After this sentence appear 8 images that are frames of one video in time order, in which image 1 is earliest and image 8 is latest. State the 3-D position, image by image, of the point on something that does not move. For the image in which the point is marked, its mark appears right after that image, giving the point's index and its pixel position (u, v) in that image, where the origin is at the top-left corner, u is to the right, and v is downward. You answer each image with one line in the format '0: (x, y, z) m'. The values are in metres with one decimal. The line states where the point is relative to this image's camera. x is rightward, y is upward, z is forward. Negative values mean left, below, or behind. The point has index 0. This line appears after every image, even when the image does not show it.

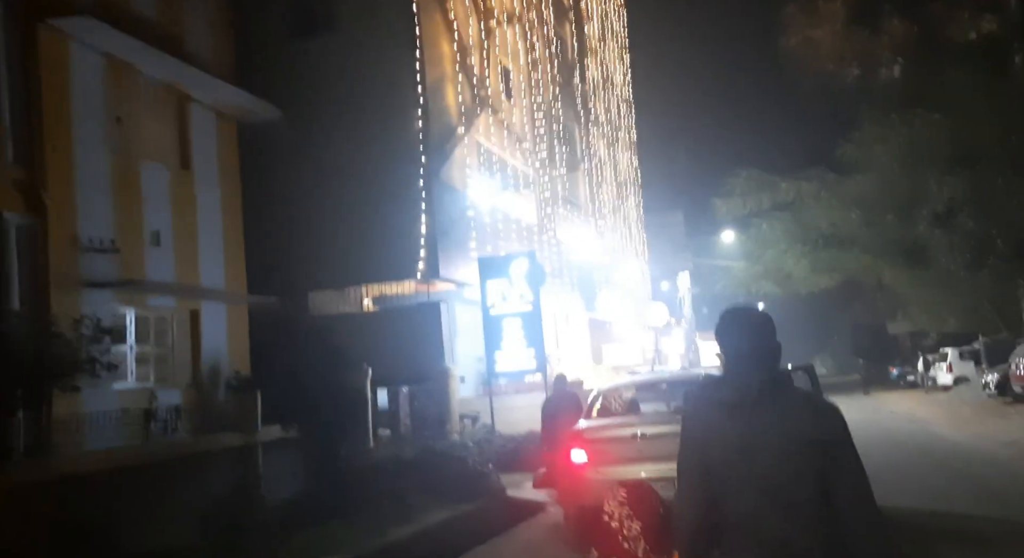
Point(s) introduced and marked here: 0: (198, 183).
0: (-4.7, +1.5, +16.0) m
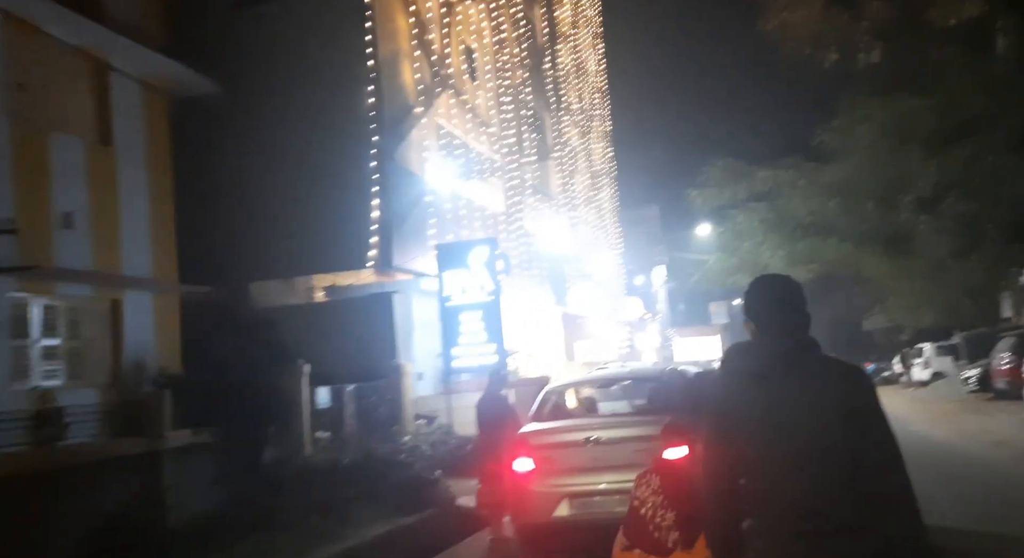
0: (-5.4, +1.6, +14.5) m
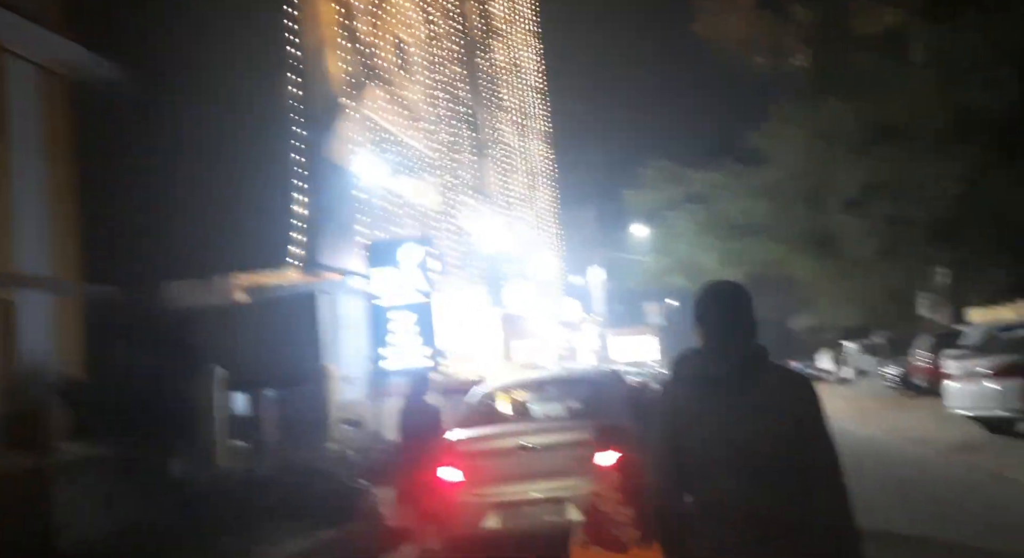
0: (-6.3, +1.6, +13.4) m
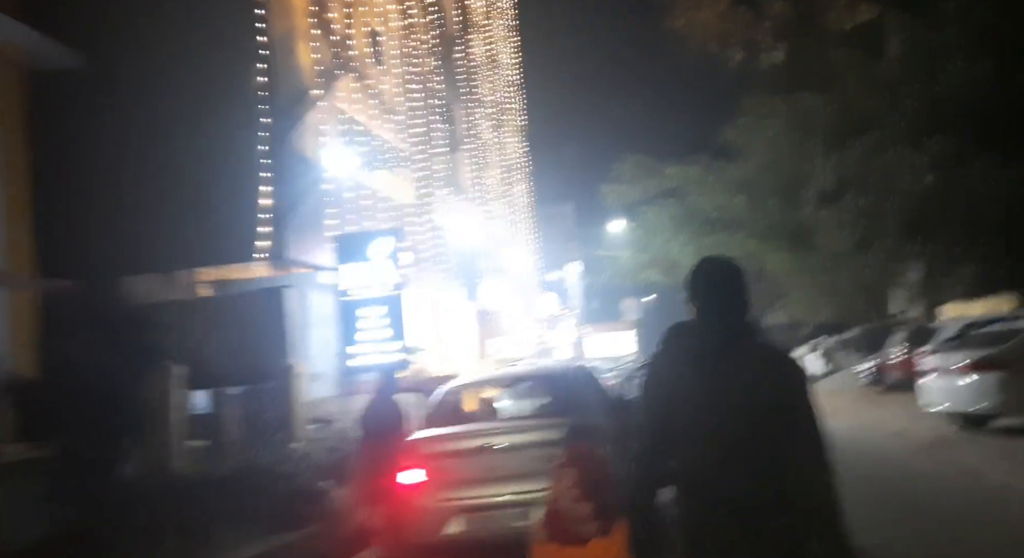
0: (-6.6, +1.7, +12.8) m
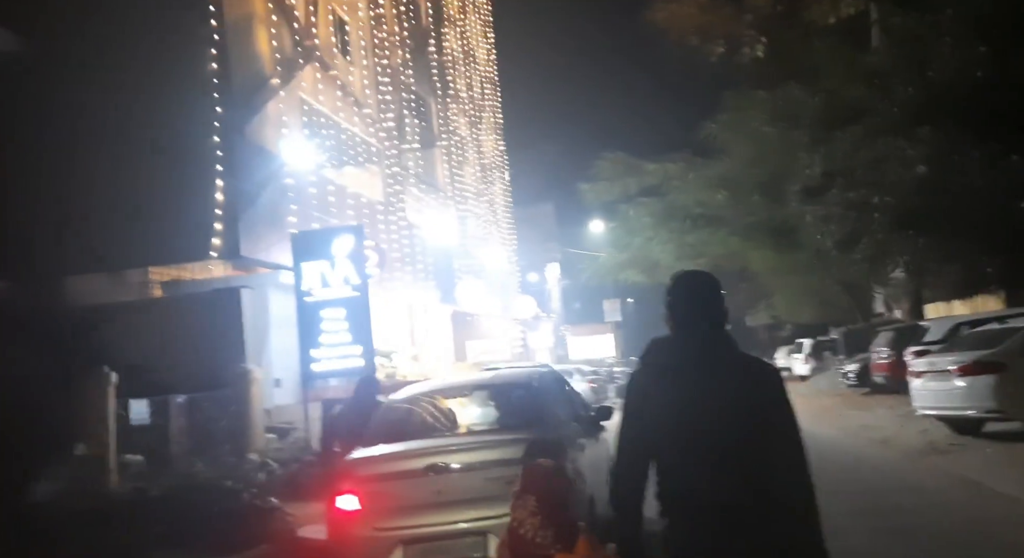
0: (-7.0, +1.7, +11.8) m
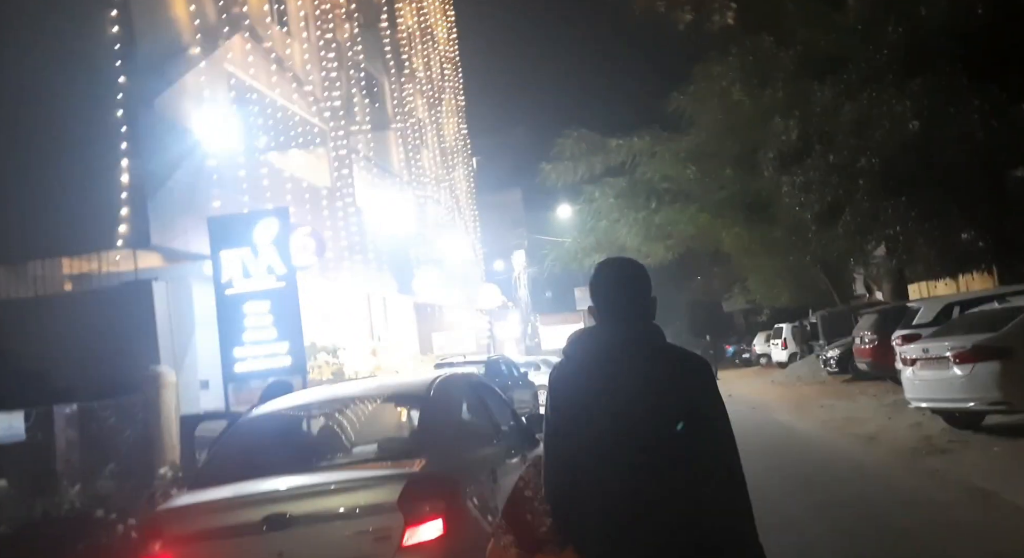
0: (-7.7, +1.7, +9.9) m
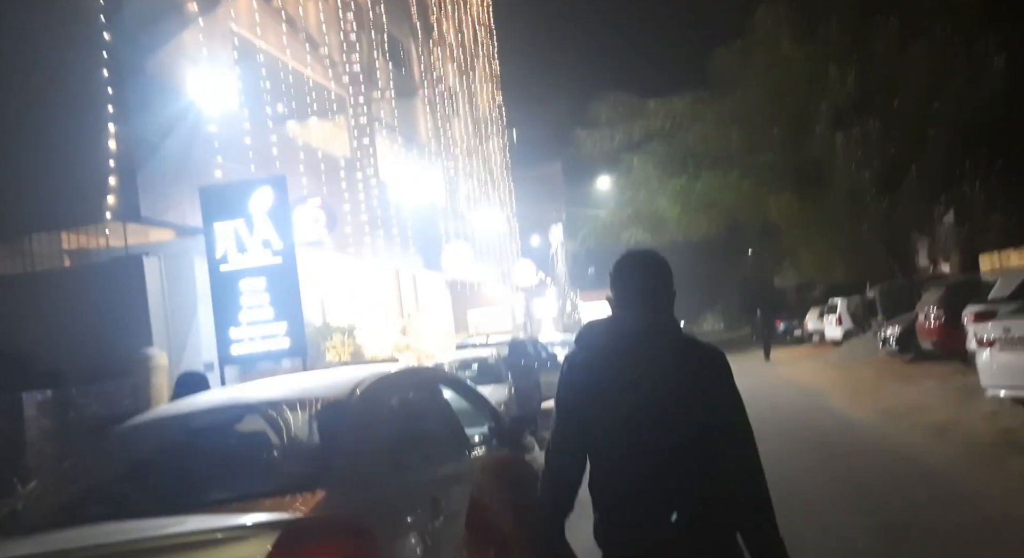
0: (-7.7, +1.9, +8.9) m
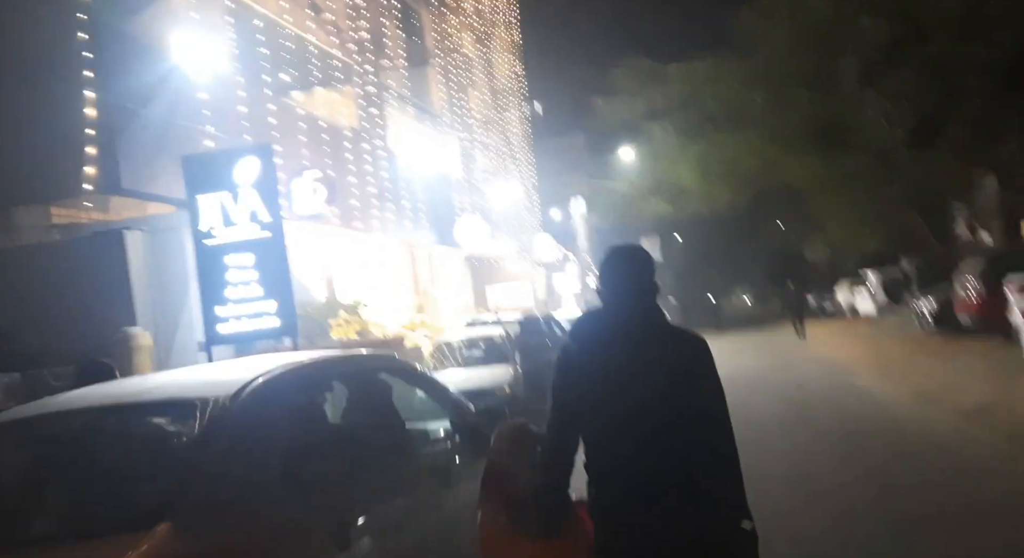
0: (-7.7, +2.1, +8.2) m
